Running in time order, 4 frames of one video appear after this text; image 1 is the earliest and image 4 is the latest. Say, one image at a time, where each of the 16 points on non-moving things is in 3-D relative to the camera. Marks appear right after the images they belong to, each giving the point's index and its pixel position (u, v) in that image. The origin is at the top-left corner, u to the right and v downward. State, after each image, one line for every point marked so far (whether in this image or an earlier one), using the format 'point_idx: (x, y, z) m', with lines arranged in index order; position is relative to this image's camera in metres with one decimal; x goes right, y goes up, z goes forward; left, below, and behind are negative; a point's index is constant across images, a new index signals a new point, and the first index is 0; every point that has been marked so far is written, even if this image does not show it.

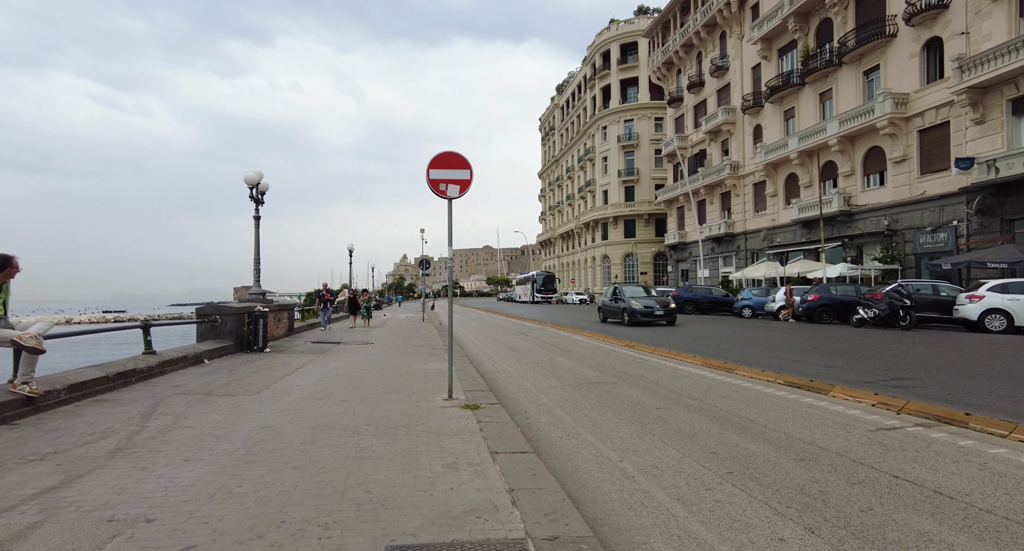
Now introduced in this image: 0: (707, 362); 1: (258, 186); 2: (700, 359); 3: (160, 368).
0: (+2.0, -0.9, +5.5) m
1: (-4.4, +1.5, +9.2) m
2: (+2.0, -0.9, +5.7) m
3: (-3.3, -0.9, +5.1) m
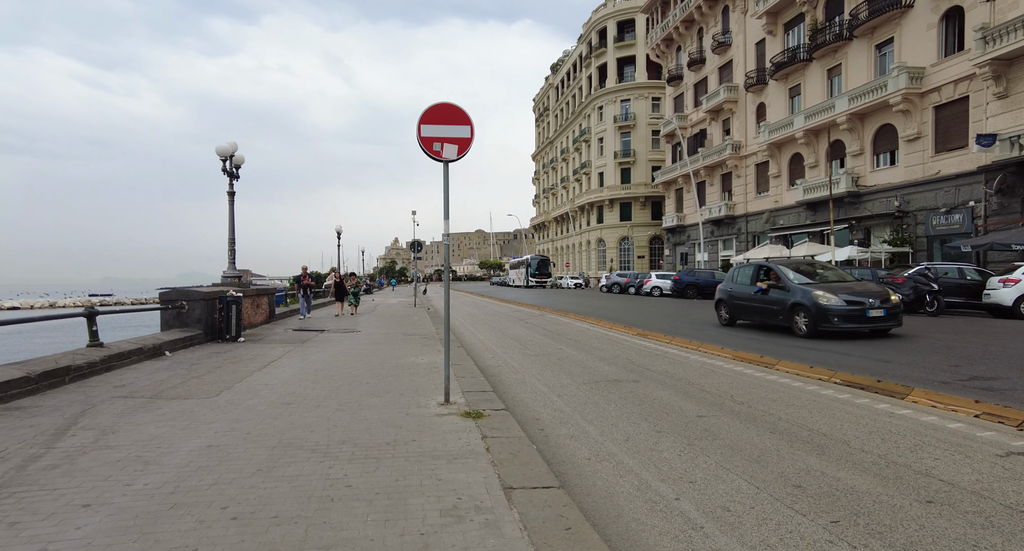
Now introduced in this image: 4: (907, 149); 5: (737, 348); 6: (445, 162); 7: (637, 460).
0: (+2.0, -0.7, +4.8) m
1: (-4.4, +1.8, +8.4) m
2: (+2.0, -0.7, +5.0) m
3: (-3.3, -0.7, +4.3) m
4: (+10.9, +3.5, +14.8) m
5: (+2.3, -0.7, +5.4) m
6: (-0.4, +0.7, +3.5) m
7: (+0.6, -0.9, +2.5) m
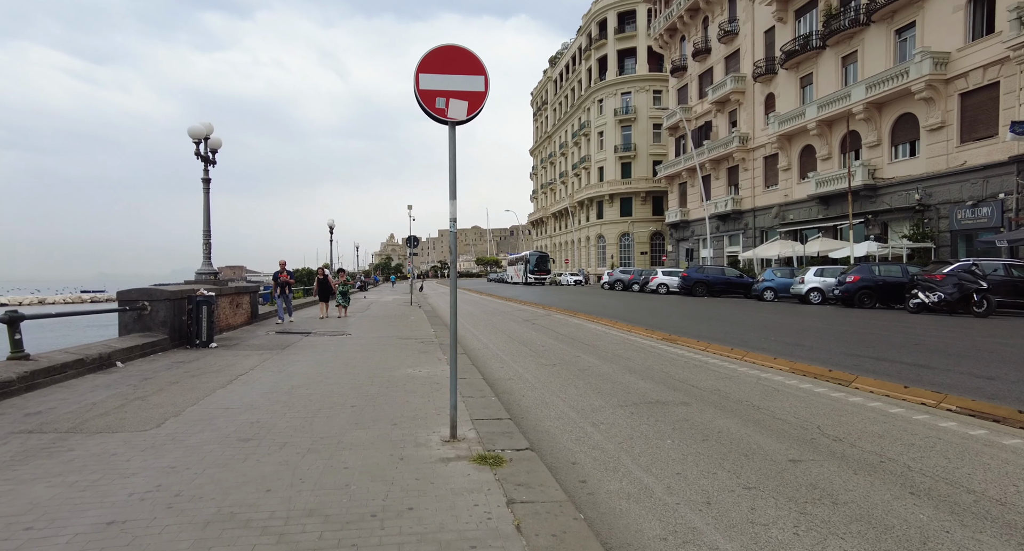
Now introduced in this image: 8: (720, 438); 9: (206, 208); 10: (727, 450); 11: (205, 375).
0: (+2.1, -0.7, +4.0) m
1: (-4.3, +1.9, +7.5) m
2: (+2.2, -0.7, +4.2) m
3: (-3.1, -0.7, +3.5) m
4: (+10.9, +3.6, +14.0) m
5: (+2.4, -0.7, +4.6) m
6: (-0.3, +0.7, +2.6) m
7: (+0.7, -0.9, +1.7) m
8: (+1.1, -0.8, +2.7) m
9: (-4.2, +0.9, +7.3) m
10: (+1.0, -0.8, +2.6) m
11: (-2.5, -0.8, +4.4) m
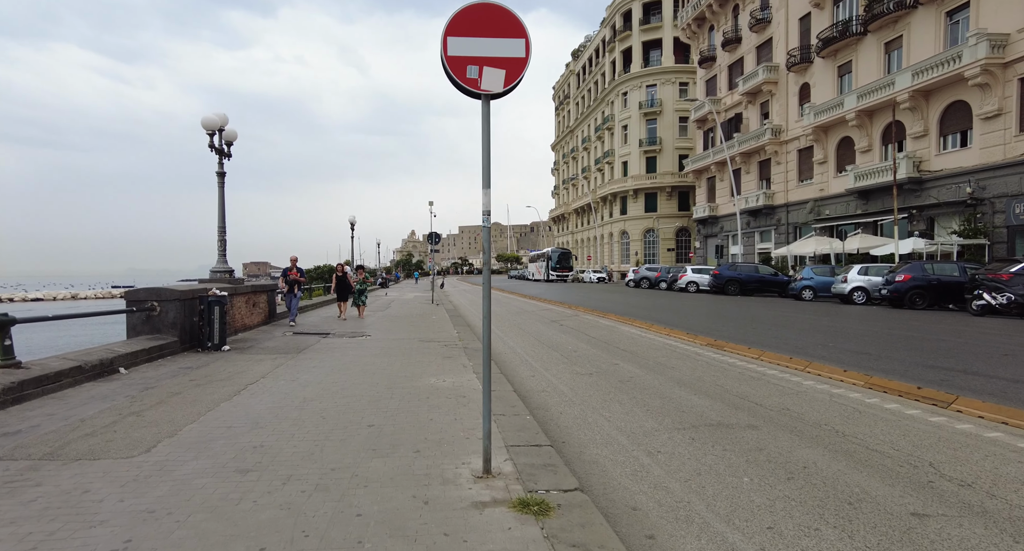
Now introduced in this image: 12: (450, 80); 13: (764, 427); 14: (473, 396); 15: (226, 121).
0: (+2.4, -0.7, +3.5) m
1: (-3.9, +1.9, +7.2) m
2: (+2.4, -0.7, +3.7) m
3: (-2.9, -0.7, +3.2) m
4: (+11.5, +3.6, +13.1) m
5: (+2.7, -0.7, +4.1) m
6: (-0.1, +0.7, +2.2) m
7: (+0.9, -0.9, +1.2) m
8: (+1.2, -0.8, +2.2) m
9: (-3.8, +1.0, +7.0) m
10: (+1.2, -0.8, +2.1) m
11: (-2.3, -0.8, +4.1) m
12: (-0.3, +0.8, +2.2) m
13: (+1.4, -0.8, +2.9) m
14: (-0.3, -0.8, +3.6) m
15: (-3.8, +2.0, +7.0) m
